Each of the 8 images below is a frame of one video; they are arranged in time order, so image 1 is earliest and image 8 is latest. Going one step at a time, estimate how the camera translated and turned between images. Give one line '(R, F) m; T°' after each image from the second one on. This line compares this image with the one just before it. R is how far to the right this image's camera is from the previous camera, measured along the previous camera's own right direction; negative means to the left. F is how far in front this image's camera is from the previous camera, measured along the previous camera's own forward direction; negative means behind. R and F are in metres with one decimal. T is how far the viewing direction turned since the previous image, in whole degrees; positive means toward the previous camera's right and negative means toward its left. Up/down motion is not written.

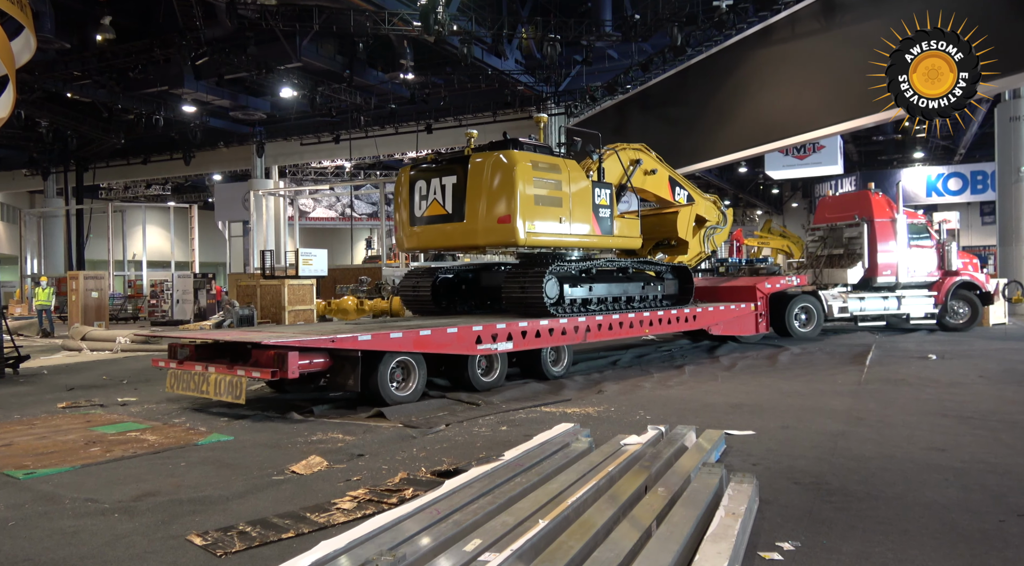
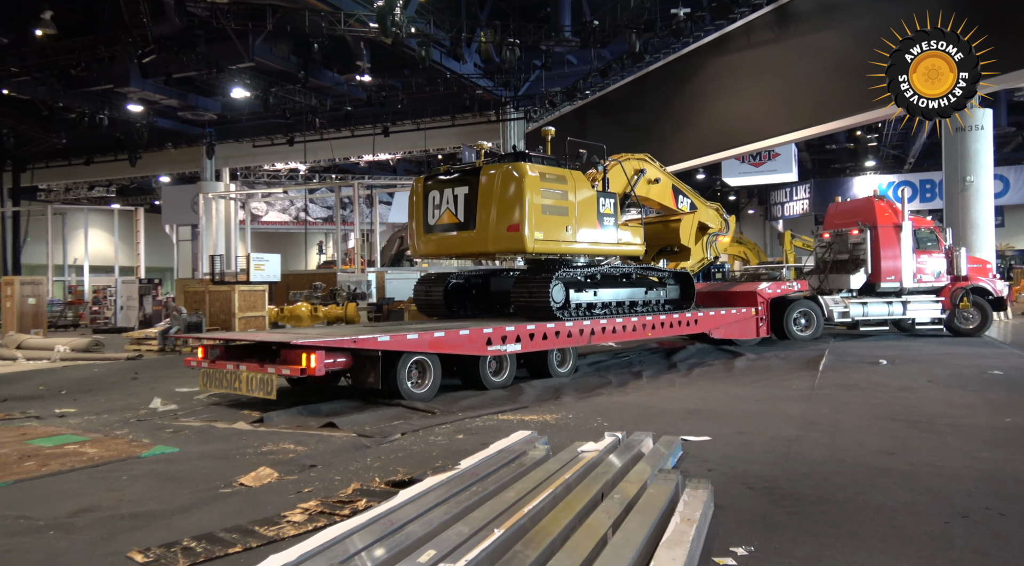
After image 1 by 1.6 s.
(0.0, +0.1) m; +3°
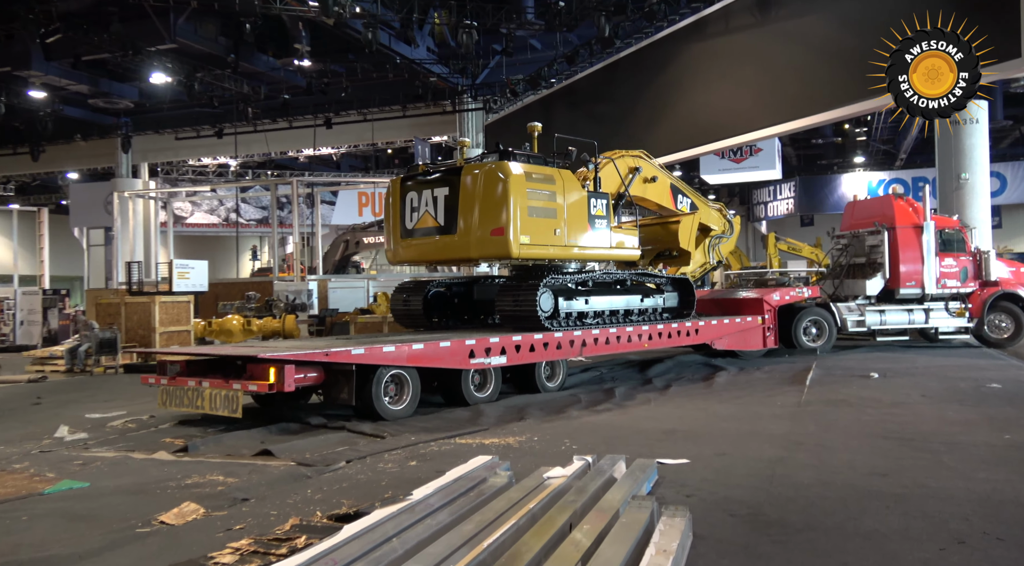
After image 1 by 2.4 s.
(+0.1, +0.8) m; +2°
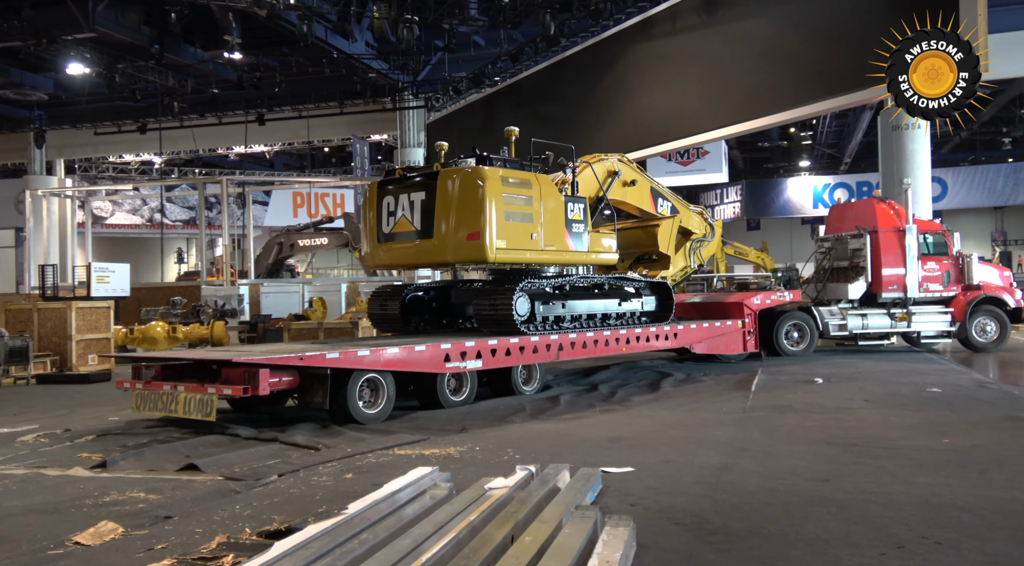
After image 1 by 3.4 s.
(+0.1, +0.2) m; +3°
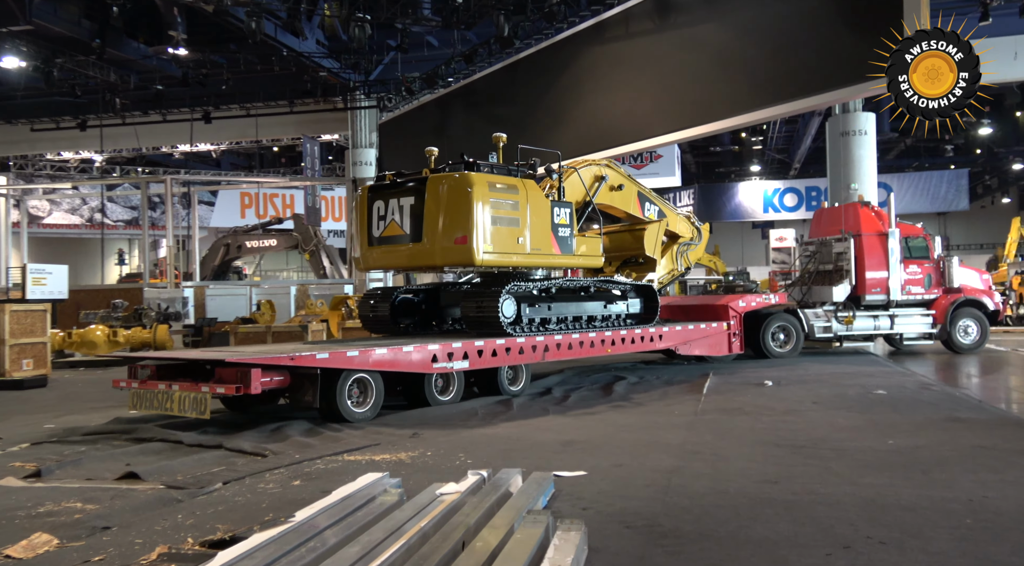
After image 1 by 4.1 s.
(0.0, +0.1) m; +3°
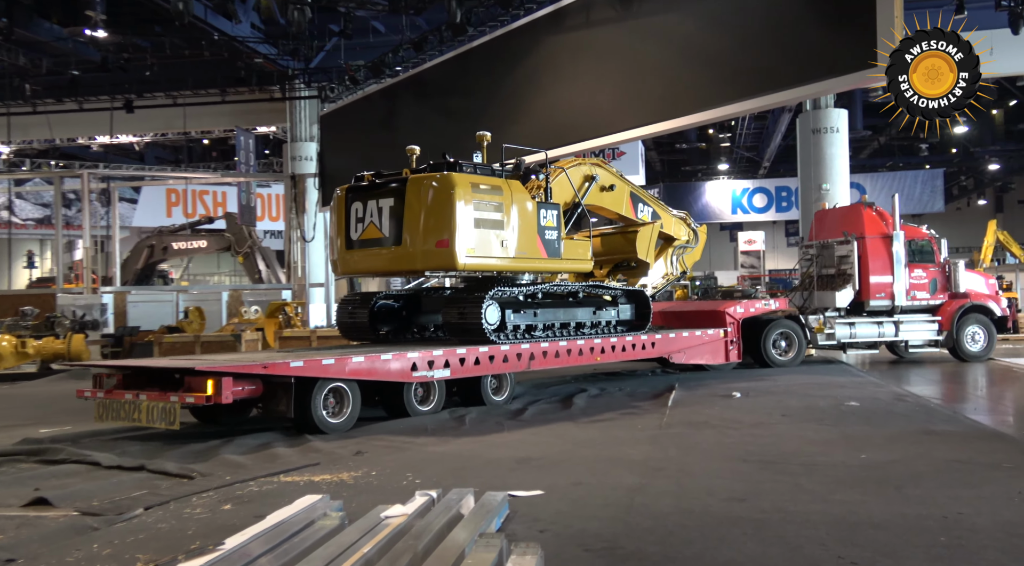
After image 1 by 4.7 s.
(+0.1, +0.5) m; +2°
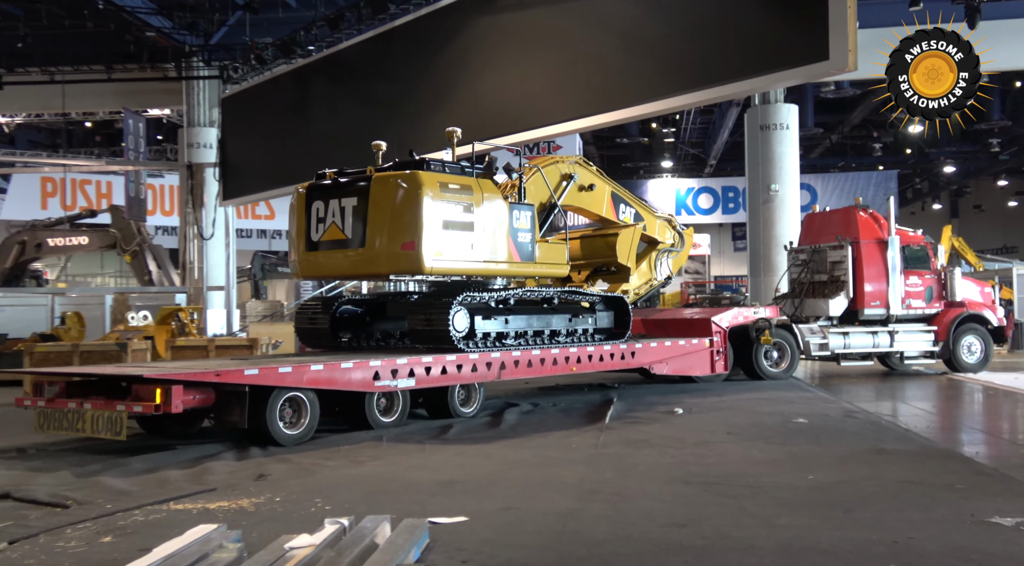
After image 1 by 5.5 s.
(+0.2, +0.6) m; +4°
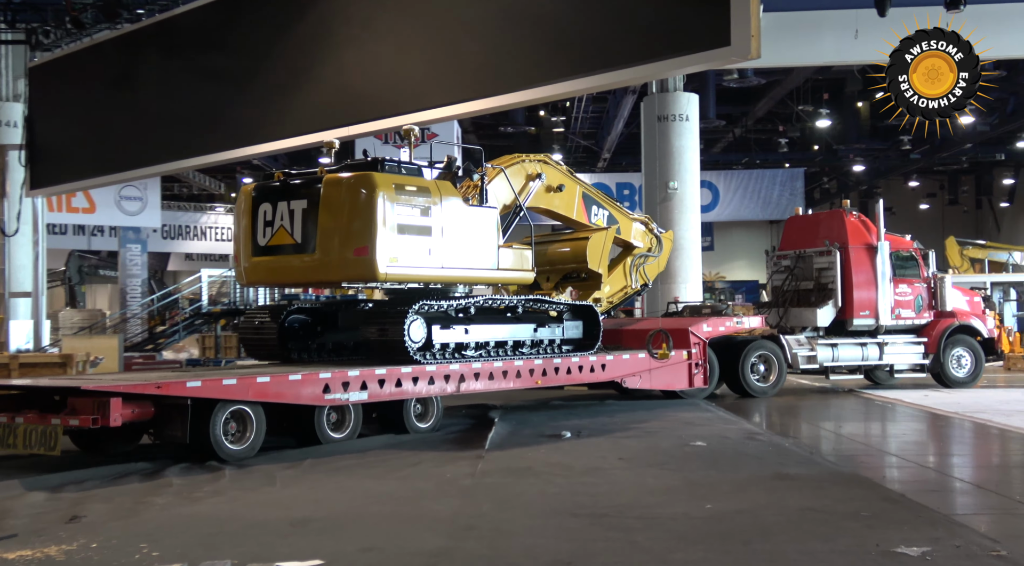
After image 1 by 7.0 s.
(+0.4, +0.7) m; +5°
